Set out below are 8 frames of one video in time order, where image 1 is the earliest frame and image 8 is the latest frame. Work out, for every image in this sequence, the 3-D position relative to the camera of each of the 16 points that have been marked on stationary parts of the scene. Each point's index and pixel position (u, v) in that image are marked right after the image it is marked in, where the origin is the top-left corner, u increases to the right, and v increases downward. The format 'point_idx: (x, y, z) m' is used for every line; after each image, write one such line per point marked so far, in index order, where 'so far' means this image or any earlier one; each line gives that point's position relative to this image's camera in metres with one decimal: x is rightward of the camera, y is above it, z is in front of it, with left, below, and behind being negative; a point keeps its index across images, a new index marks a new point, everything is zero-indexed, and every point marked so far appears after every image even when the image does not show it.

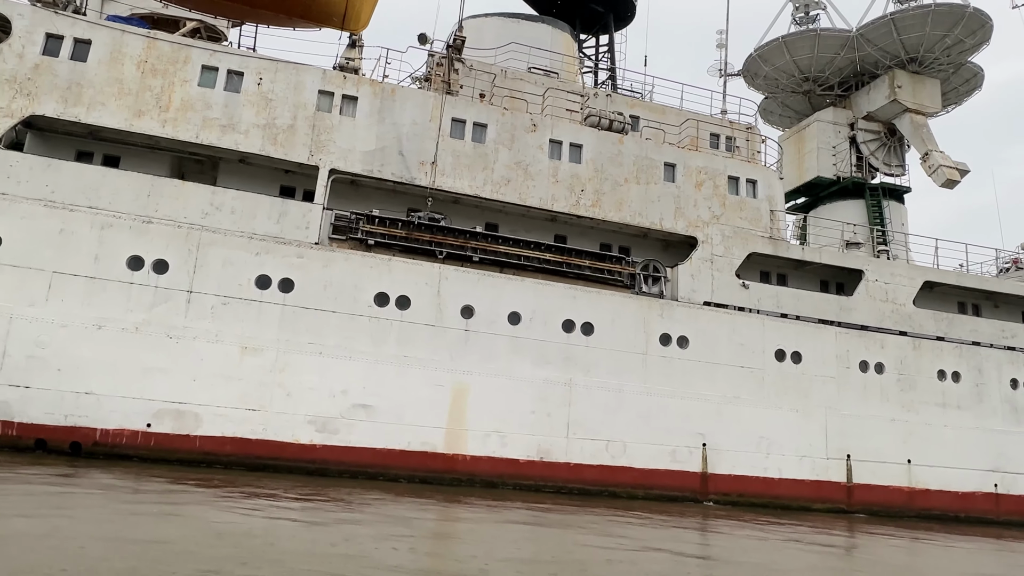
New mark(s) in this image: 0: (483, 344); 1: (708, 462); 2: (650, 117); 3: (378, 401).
0: (-0.3, -0.6, +9.1) m
1: (+2.4, -2.1, +9.6) m
2: (+2.0, +2.6, +11.7) m
3: (-1.5, -1.2, +8.6) m
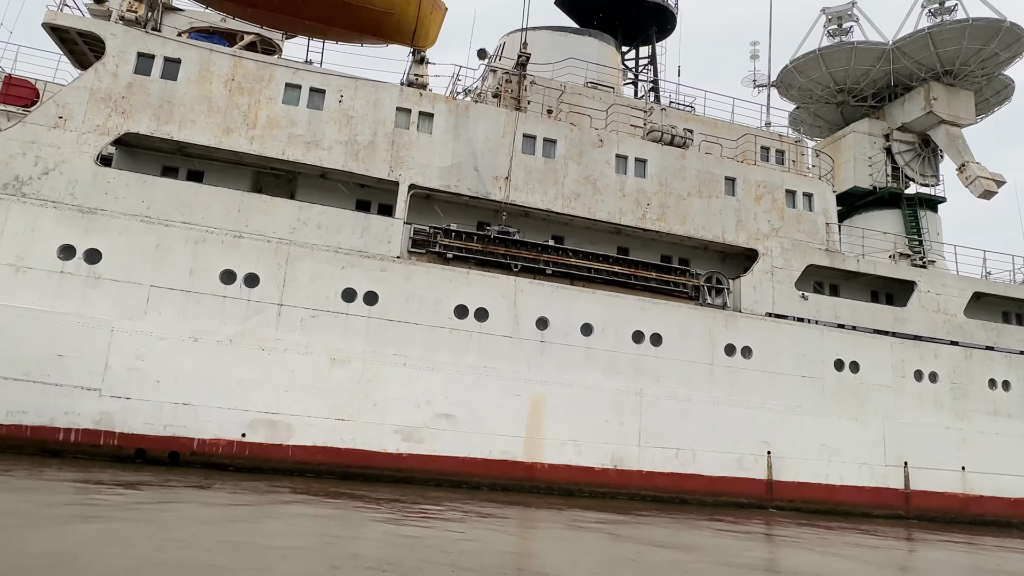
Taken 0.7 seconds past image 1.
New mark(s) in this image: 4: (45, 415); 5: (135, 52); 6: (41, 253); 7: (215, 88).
0: (+0.6, -0.8, +9.3) m
1: (+3.3, -2.3, +9.8) m
2: (+2.9, +2.4, +11.9) m
3: (-0.6, -1.4, +8.8) m
4: (-4.7, -1.3, +7.8) m
5: (-4.2, +2.6, +8.7) m
6: (-4.7, +0.4, +7.9) m
7: (-3.4, +2.3, +8.9) m
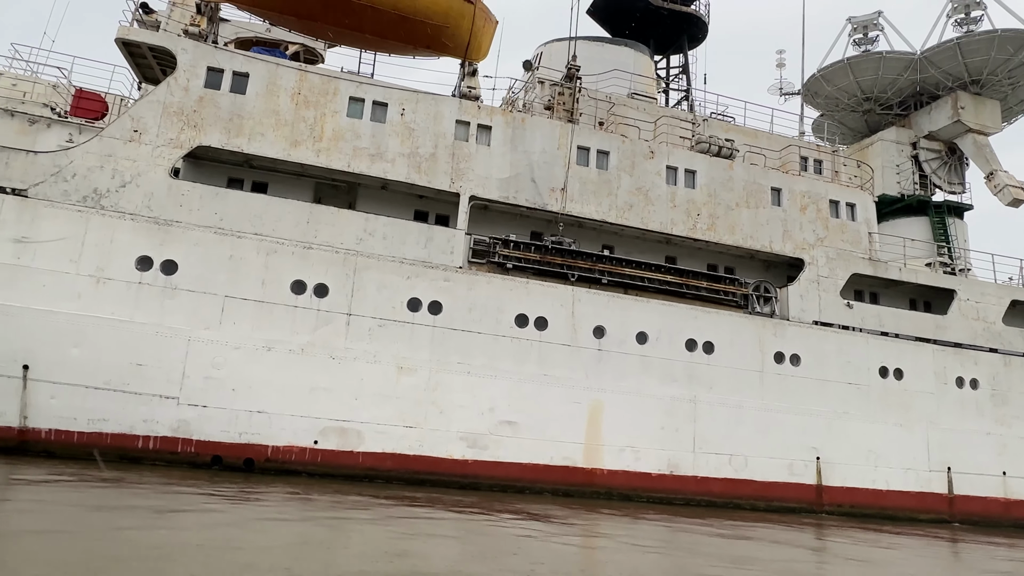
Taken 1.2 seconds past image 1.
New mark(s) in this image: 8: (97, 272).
0: (+1.3, -0.9, +9.5) m
1: (+4.0, -2.4, +10.1) m
2: (+3.6, +2.3, +12.1) m
3: (+0.1, -1.5, +9.0) m
4: (-3.9, -1.4, +8.0) m
5: (-3.5, +2.5, +8.9) m
6: (-4.0, +0.2, +8.1) m
7: (-2.7, +2.2, +9.0) m
8: (-4.2, +0.2, +8.0) m
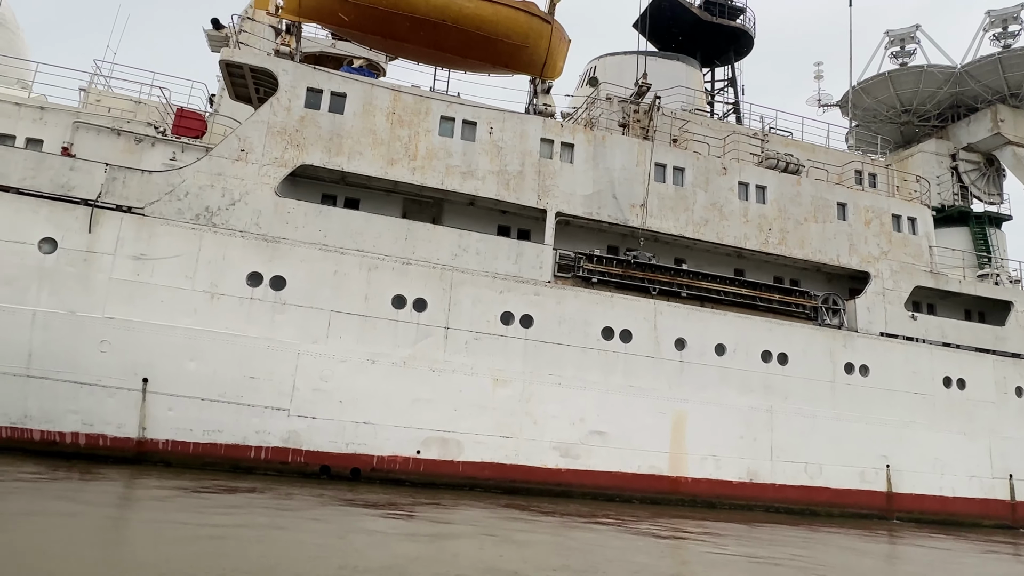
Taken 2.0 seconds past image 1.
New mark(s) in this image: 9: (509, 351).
0: (+2.3, -1.1, +9.8) m
1: (+5.0, -2.6, +10.4) m
2: (+4.6, +2.1, +12.5) m
3: (+1.2, -1.7, +9.3) m
4: (-2.9, -1.5, +8.2) m
5: (-2.4, +2.4, +9.2) m
6: (-3.0, +0.1, +8.4) m
7: (-1.6, +2.0, +9.3) m
8: (-3.2, 0.0, +8.3) m
9: (0.0, -0.7, +9.1) m
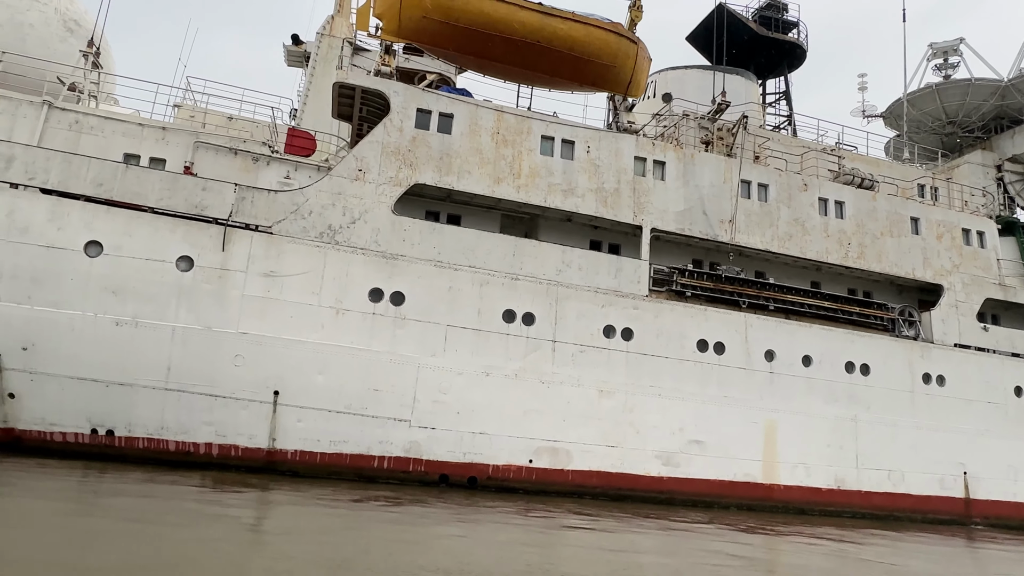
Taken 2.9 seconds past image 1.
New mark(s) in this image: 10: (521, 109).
0: (+3.6, -1.3, +10.2) m
1: (+6.3, -2.8, +10.7) m
2: (+5.9, +1.9, +12.8) m
3: (+2.4, -1.8, +9.7) m
4: (-1.6, -1.7, +8.6) m
5: (-1.2, +2.2, +9.5) m
6: (-1.7, -0.1, +8.7) m
7: (-0.4, +1.8, +9.7) m
8: (-1.9, -0.2, +8.6) m
9: (+1.2, -0.9, +9.5) m
10: (+0.1, +2.3, +9.9) m
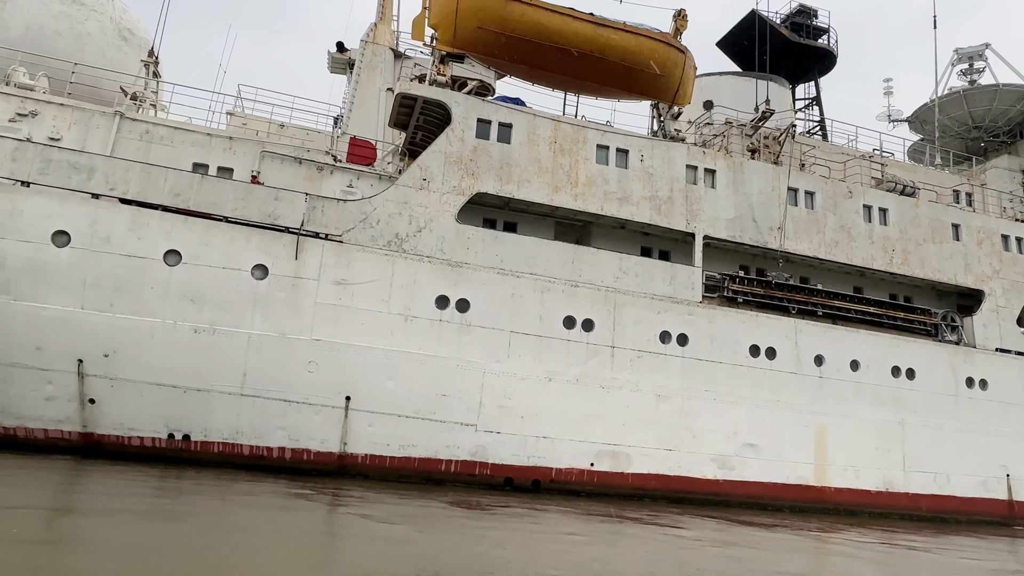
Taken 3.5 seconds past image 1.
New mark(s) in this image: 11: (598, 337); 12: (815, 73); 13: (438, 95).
0: (+4.3, -1.3, +10.4) m
1: (+7.0, -2.8, +11.0) m
2: (+6.6, +1.9, +13.0) m
3: (+3.1, -1.9, +9.9) m
4: (-0.9, -1.8, +8.8) m
5: (-0.5, +2.1, +9.7) m
6: (-1.0, -0.2, +8.9) m
7: (+0.4, +1.7, +9.8) m
8: (-1.2, -0.3, +8.8) m
9: (+1.9, -1.0, +9.7) m
10: (+0.8, +2.2, +10.1) m
11: (+1.0, -0.6, +9.5) m
12: (+6.6, +4.7, +17.1) m
13: (-0.9, +2.4, +9.6) m
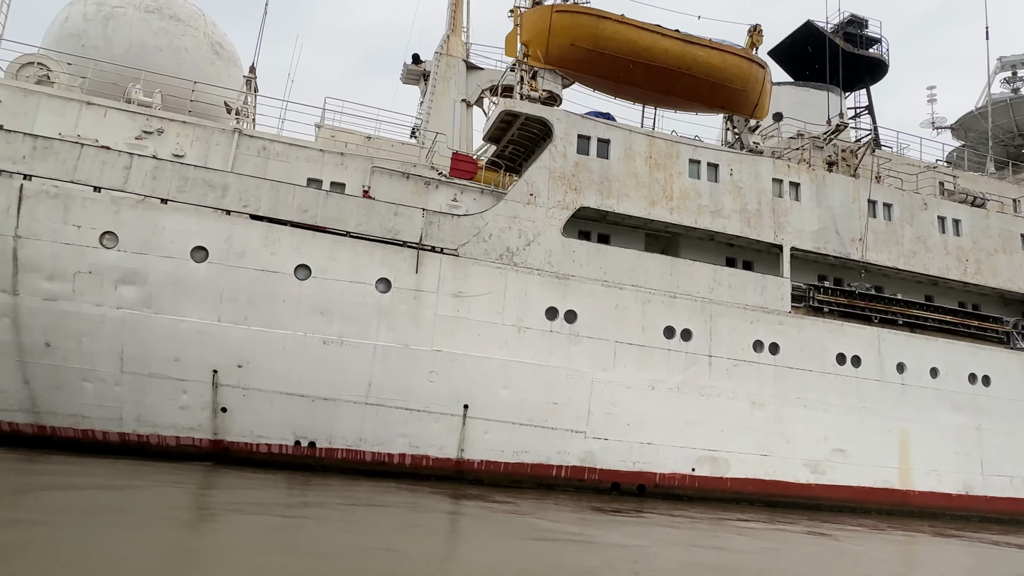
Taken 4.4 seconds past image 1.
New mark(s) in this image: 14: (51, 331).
0: (+5.5, -1.5, +10.7) m
1: (+8.2, -3.0, +11.3) m
2: (+7.8, +1.7, +13.4) m
3: (+4.4, -2.1, +10.2) m
4: (+0.4, -1.9, +9.1) m
5: (+0.8, +2.0, +10.0) m
6: (+0.3, -0.3, +9.2) m
7: (+1.6, +1.6, +10.2) m
8: (+0.1, -0.4, +9.1) m
9: (+3.2, -1.1, +10.0) m
10: (+2.1, +2.0, +10.4) m
11: (+2.3, -0.7, +9.8) m
12: (+7.8, +4.6, +17.5) m
13: (+0.4, +2.2, +9.9) m
14: (-4.7, -0.4, +7.9) m
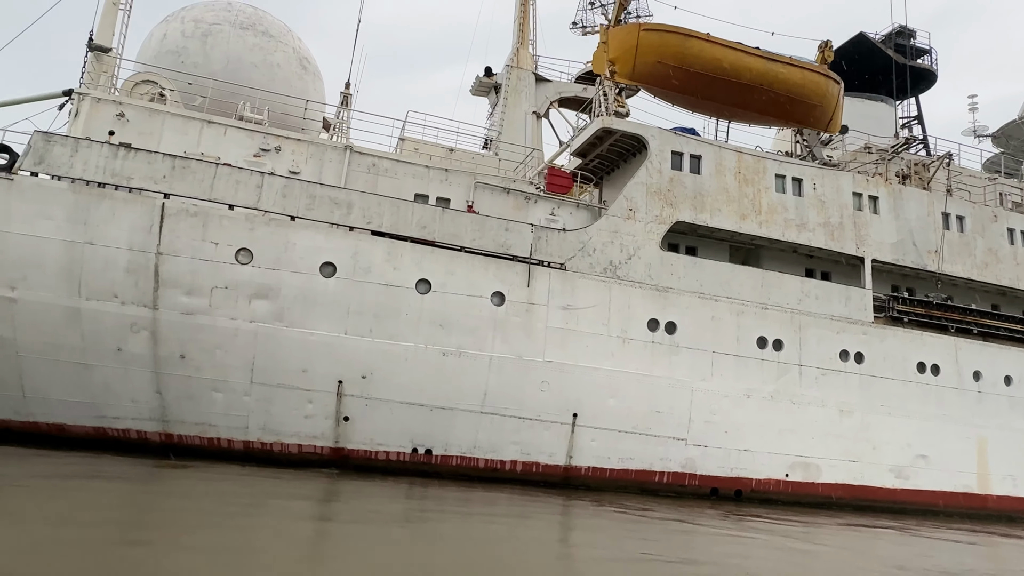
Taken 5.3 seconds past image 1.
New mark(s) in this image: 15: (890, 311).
0: (+6.8, -1.6, +11.1) m
1: (+9.5, -3.1, +11.7) m
2: (+9.1, +1.6, +13.7) m
3: (+5.7, -2.2, +10.6) m
4: (+1.6, -2.1, +9.4) m
5: (+2.1, +1.8, +10.3) m
6: (+1.5, -0.5, +9.6) m
7: (+2.9, +1.5, +10.5) m
8: (+1.3, -0.5, +9.5) m
9: (+4.5, -1.3, +10.4) m
10: (+3.4, +1.9, +10.8) m
11: (+3.6, -0.9, +10.2) m
12: (+9.1, +4.5, +17.8) m
13: (+1.6, +2.1, +10.3) m
14: (-3.4, -0.6, +8.2) m
15: (+5.3, -0.3, +11.0) m
